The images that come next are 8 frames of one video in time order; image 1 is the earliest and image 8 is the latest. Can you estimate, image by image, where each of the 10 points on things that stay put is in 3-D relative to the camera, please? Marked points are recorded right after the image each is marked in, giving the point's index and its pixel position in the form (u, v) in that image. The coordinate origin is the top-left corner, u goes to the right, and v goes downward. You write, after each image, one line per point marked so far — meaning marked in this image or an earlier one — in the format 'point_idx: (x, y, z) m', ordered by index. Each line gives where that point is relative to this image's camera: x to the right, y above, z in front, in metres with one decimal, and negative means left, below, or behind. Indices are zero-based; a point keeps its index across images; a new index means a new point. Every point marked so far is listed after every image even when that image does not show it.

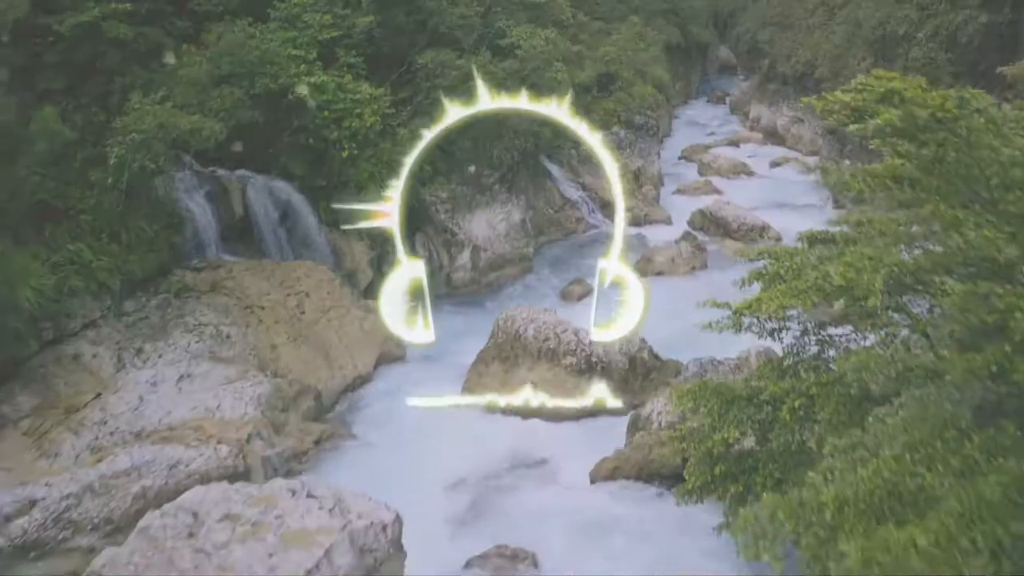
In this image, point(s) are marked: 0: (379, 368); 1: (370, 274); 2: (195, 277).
0: (-1.0, -0.6, +11.3) m
1: (-1.2, +0.1, +12.6) m
2: (-2.2, +0.1, +10.6) m
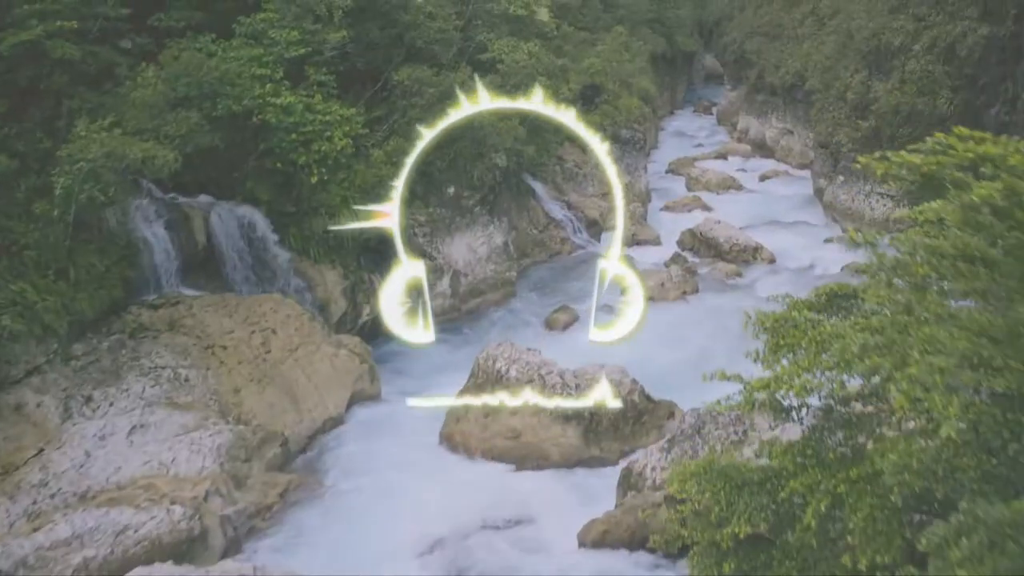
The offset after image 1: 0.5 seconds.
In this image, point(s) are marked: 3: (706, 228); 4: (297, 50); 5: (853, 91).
0: (-1.1, -0.8, +10.6) m
1: (-1.3, -0.1, +11.8) m
2: (-2.3, -0.2, +9.8) m
3: (+2.2, +0.7, +16.9) m
4: (-1.7, +1.8, +11.7) m
5: (+4.4, +2.5, +19.6) m
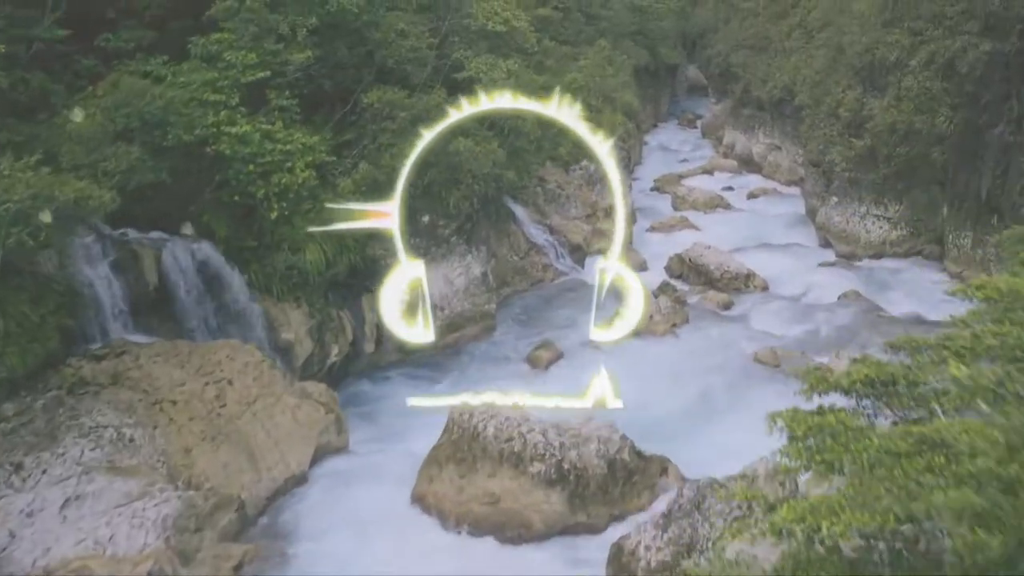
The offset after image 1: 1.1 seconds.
0: (-1.3, -1.1, +9.7) m
1: (-1.5, -0.4, +11.0) m
2: (-2.5, -0.5, +9.0) m
3: (+1.9, +0.4, +16.1) m
4: (-1.9, +1.5, +10.8) m
5: (+4.2, +2.2, +18.8) m
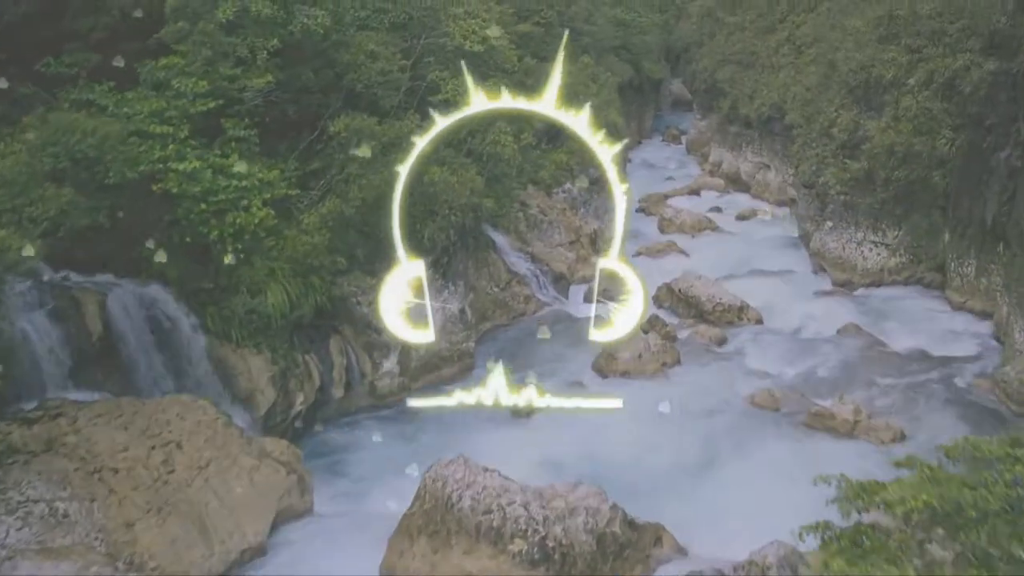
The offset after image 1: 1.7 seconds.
0: (-1.4, -1.4, +8.8) m
1: (-1.6, -0.7, +10.1) m
2: (-2.6, -0.8, +8.1) m
3: (+1.7, 0.0, +15.3) m
4: (-2.0, +1.2, +10.0) m
5: (+3.9, +1.9, +18.0) m
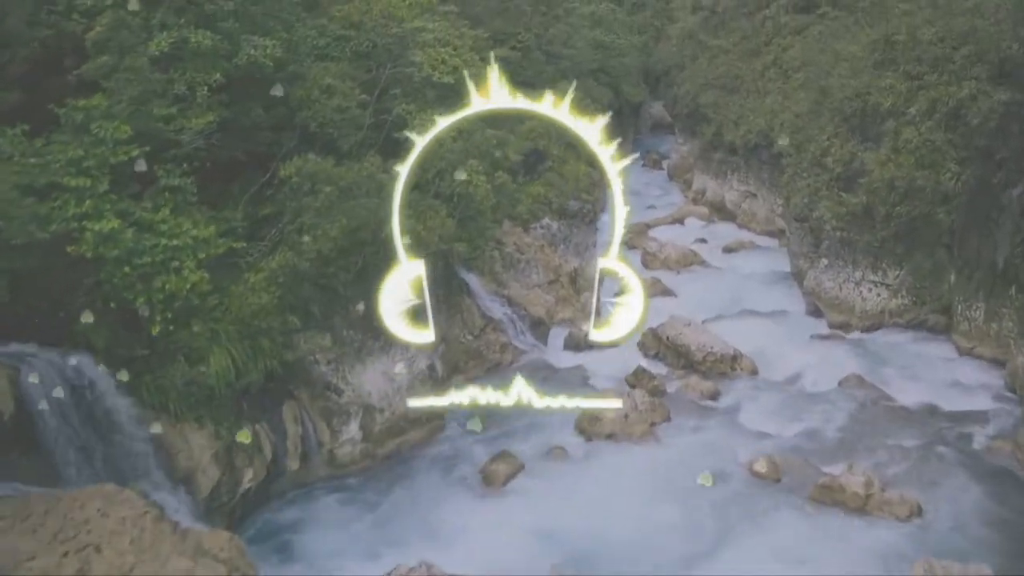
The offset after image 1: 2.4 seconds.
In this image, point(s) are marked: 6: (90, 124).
0: (-1.5, -1.8, +7.6) m
1: (-1.8, -1.1, +8.9) m
2: (-2.7, -1.1, +6.9) m
3: (+1.5, -0.4, +14.2) m
4: (-2.2, +0.8, +8.8) m
5: (+3.6, +1.4, +17.0) m
6: (-2.4, +0.9, +8.6) m
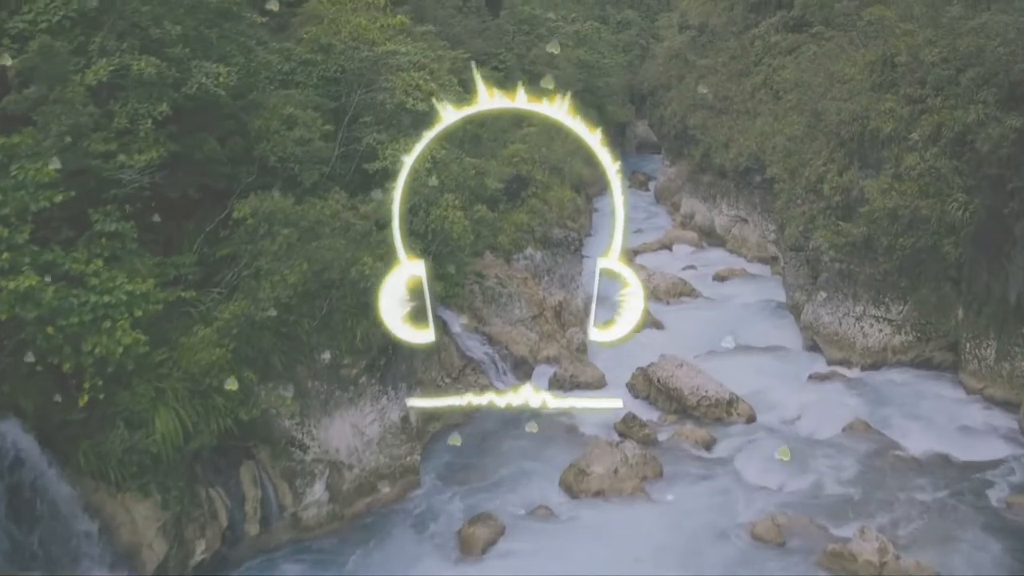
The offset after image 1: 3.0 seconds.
0: (-1.6, -2.1, +6.7) m
1: (-1.9, -1.4, +8.0) m
2: (-2.8, -1.4, +6.0) m
3: (+1.3, -0.8, +13.3) m
4: (-2.3, +0.5, +7.9) m
5: (+3.4, +1.1, +16.1) m
6: (-2.5, +0.6, +7.7) m
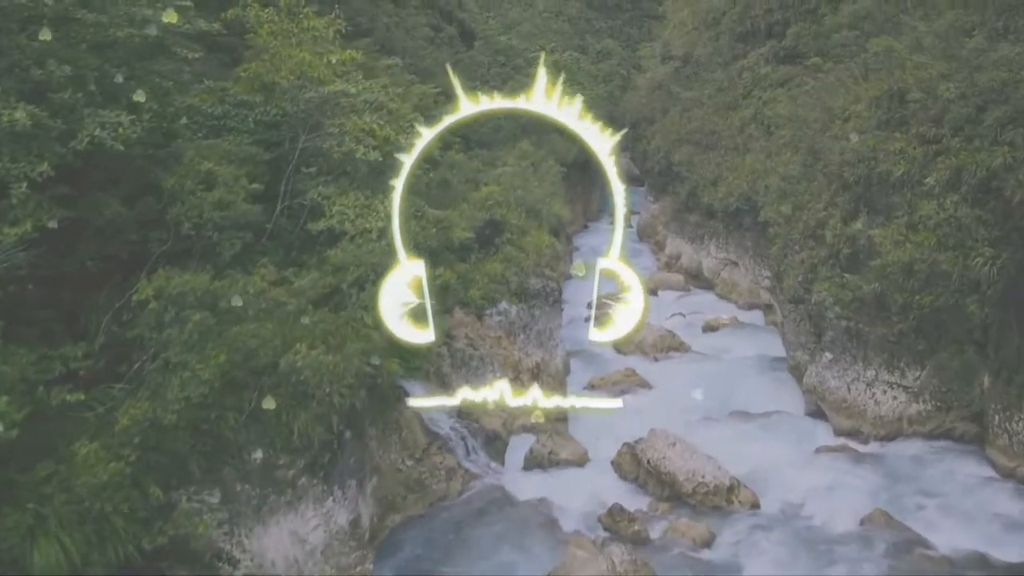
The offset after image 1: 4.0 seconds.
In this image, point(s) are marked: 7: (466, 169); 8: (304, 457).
0: (-1.8, -2.5, +5.1) m
1: (-2.0, -1.9, +6.4) m
2: (-2.9, -1.8, +4.3) m
3: (+1.1, -1.3, +11.7) m
4: (-2.5, 0.0, +6.3) m
5: (+3.2, +0.5, +14.6) m
6: (-2.7, +0.2, +6.1) m
7: (-0.4, +1.5, +18.1) m
8: (-1.2, -1.0, +8.9) m
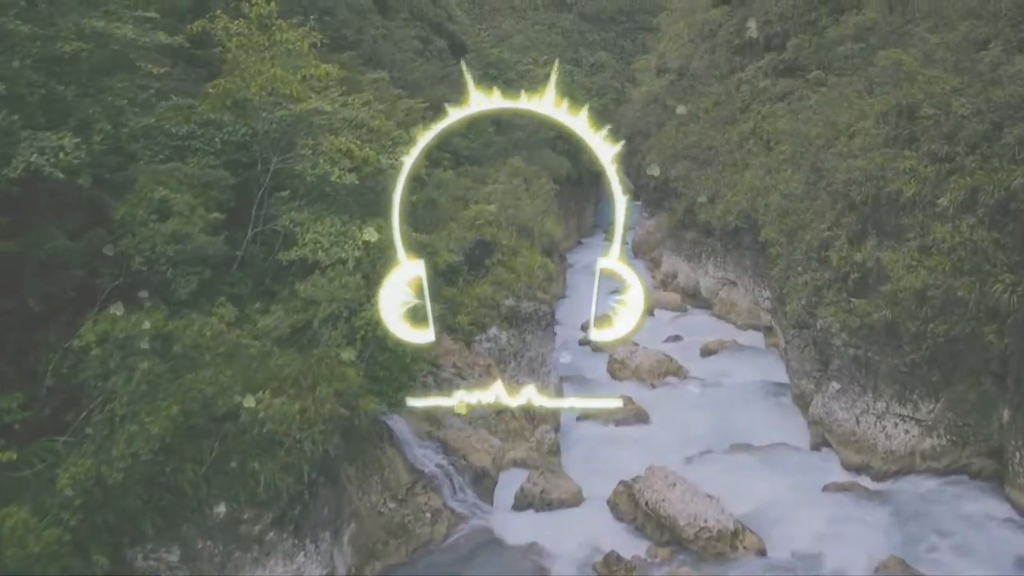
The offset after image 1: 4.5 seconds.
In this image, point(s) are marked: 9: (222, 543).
0: (-1.8, -2.7, +4.3) m
1: (-2.1, -2.0, +5.6) m
2: (-3.0, -2.0, +3.6) m
3: (+1.0, -1.5, +11.0) m
4: (-2.5, -0.1, +5.6) m
5: (+3.1, +0.3, +13.9) m
6: (-2.7, 0.0, +5.3) m
7: (-0.5, +1.2, +17.4) m
8: (-1.3, -1.2, +8.2) m
9: (-1.5, -1.3, +7.9) m
